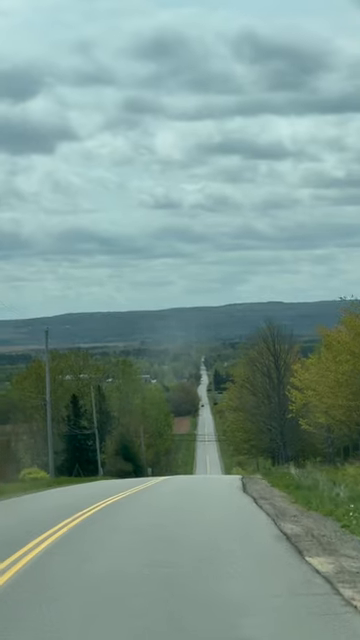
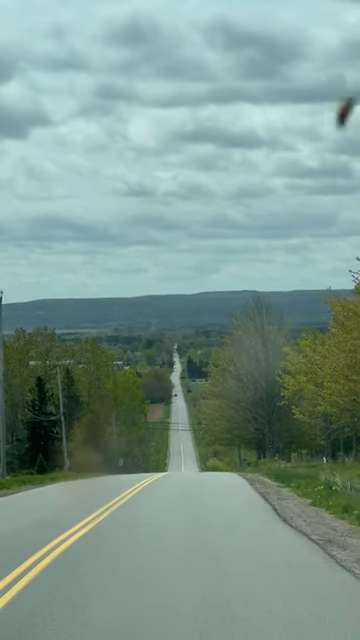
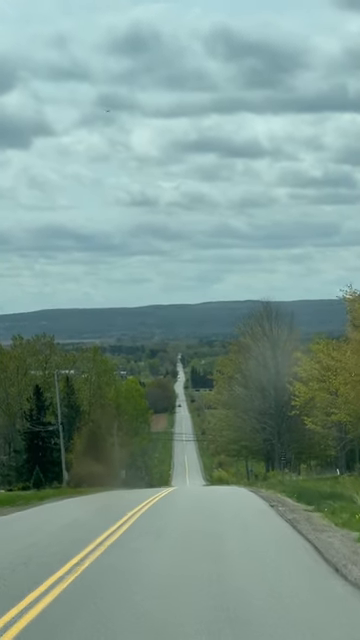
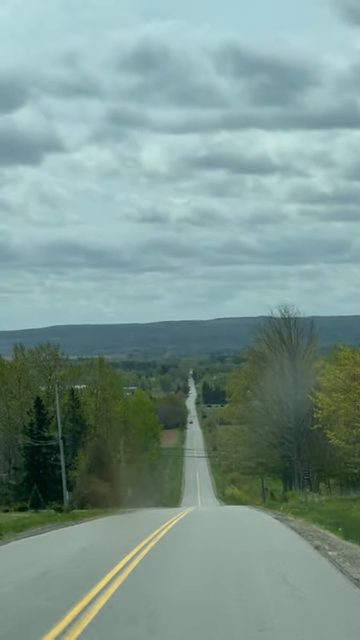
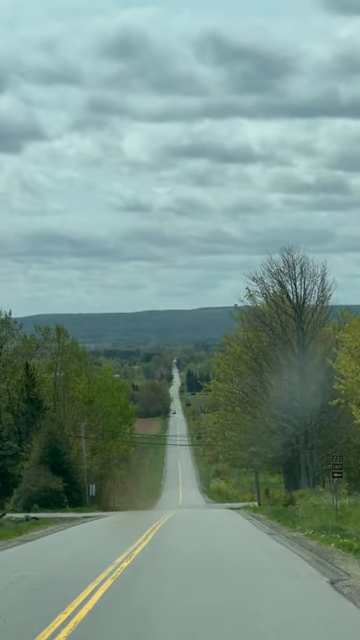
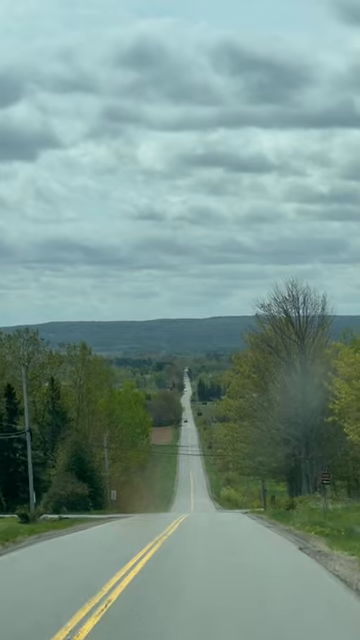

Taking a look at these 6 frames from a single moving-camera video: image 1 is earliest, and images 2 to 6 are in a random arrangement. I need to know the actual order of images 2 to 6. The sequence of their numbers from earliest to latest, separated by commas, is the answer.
2, 3, 4, 6, 5
